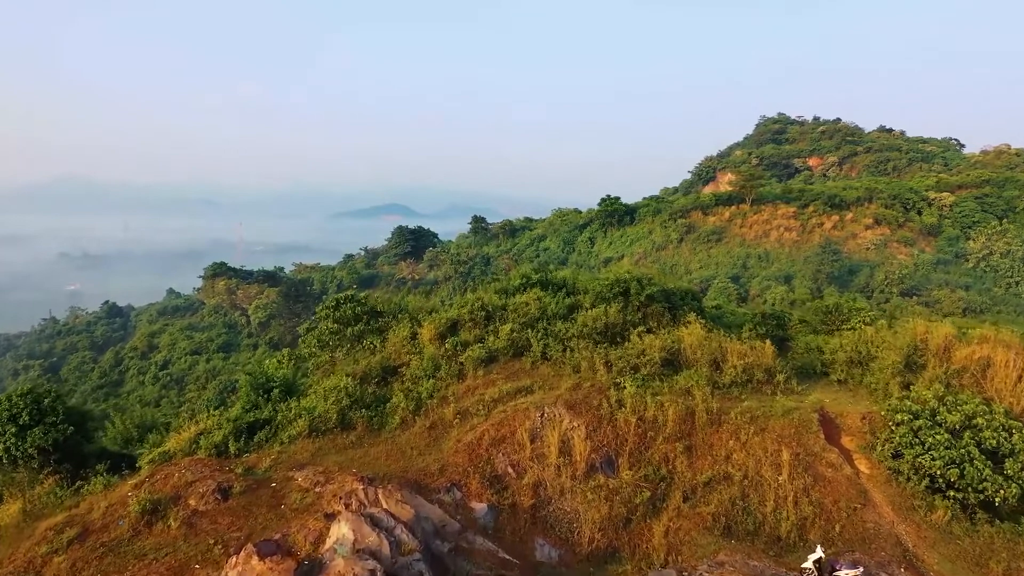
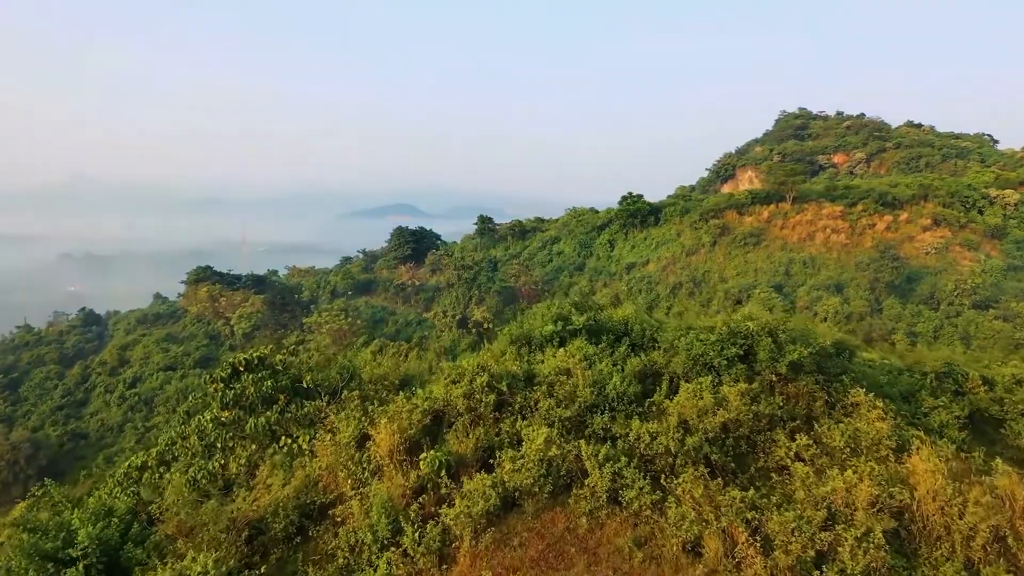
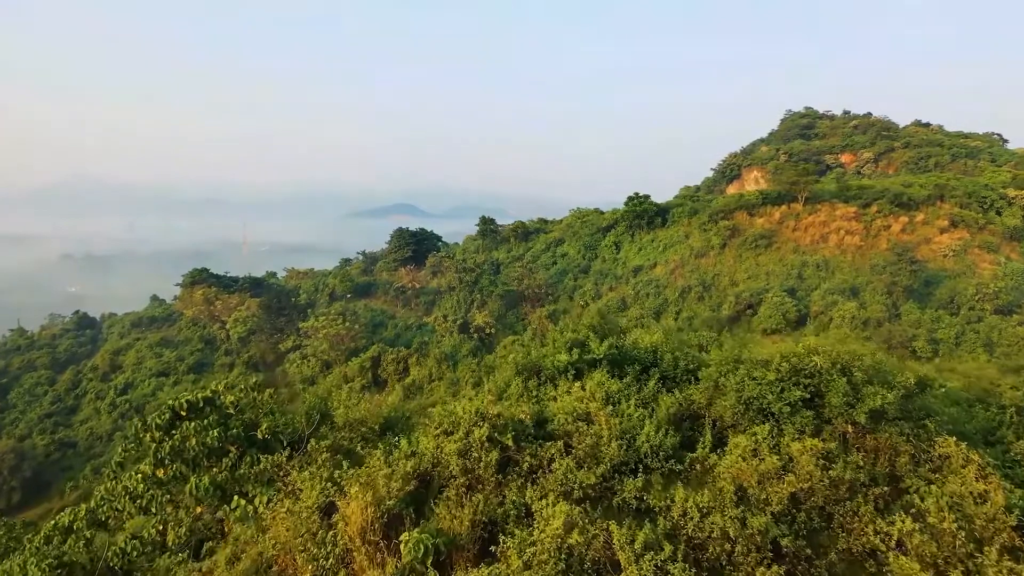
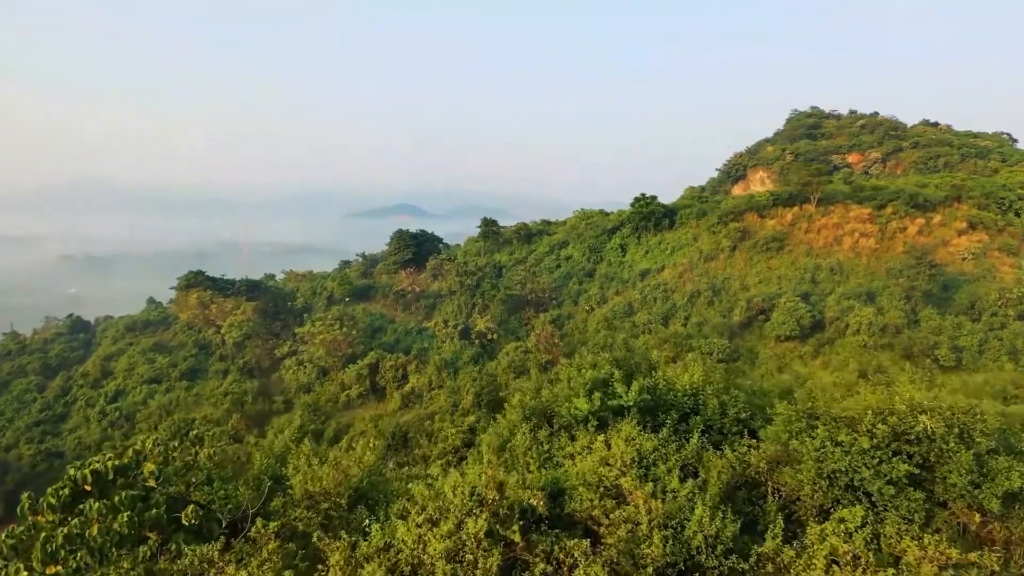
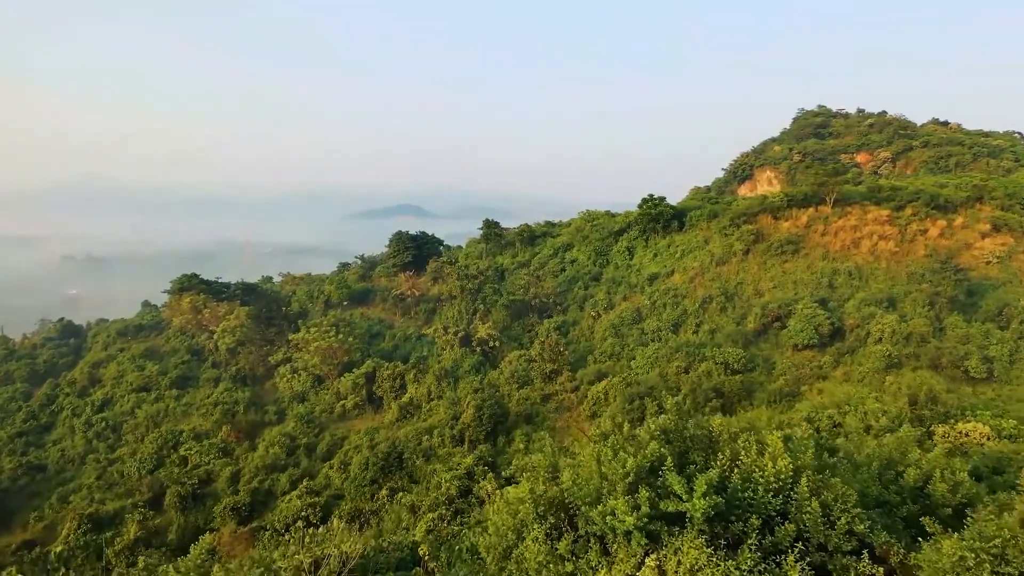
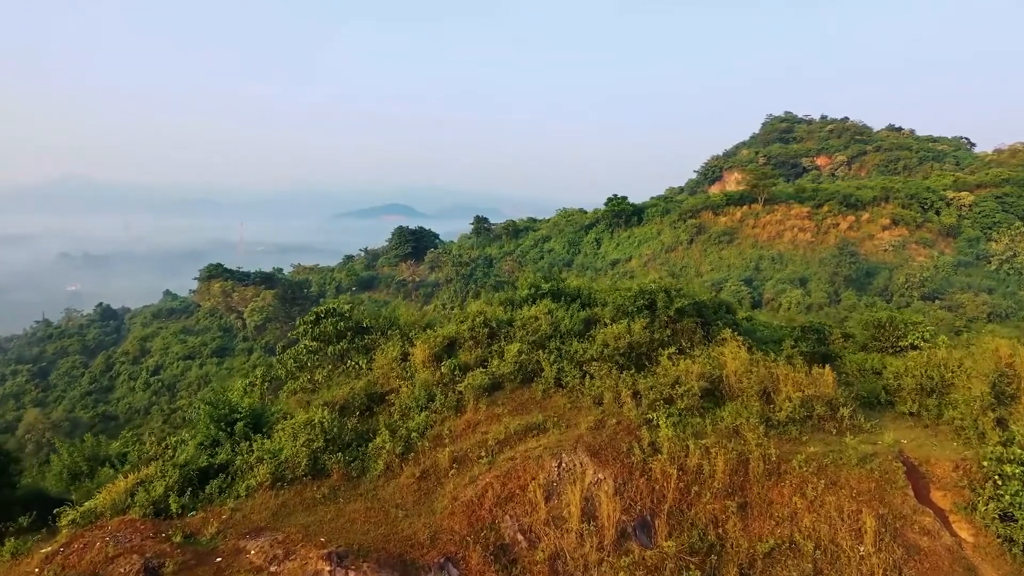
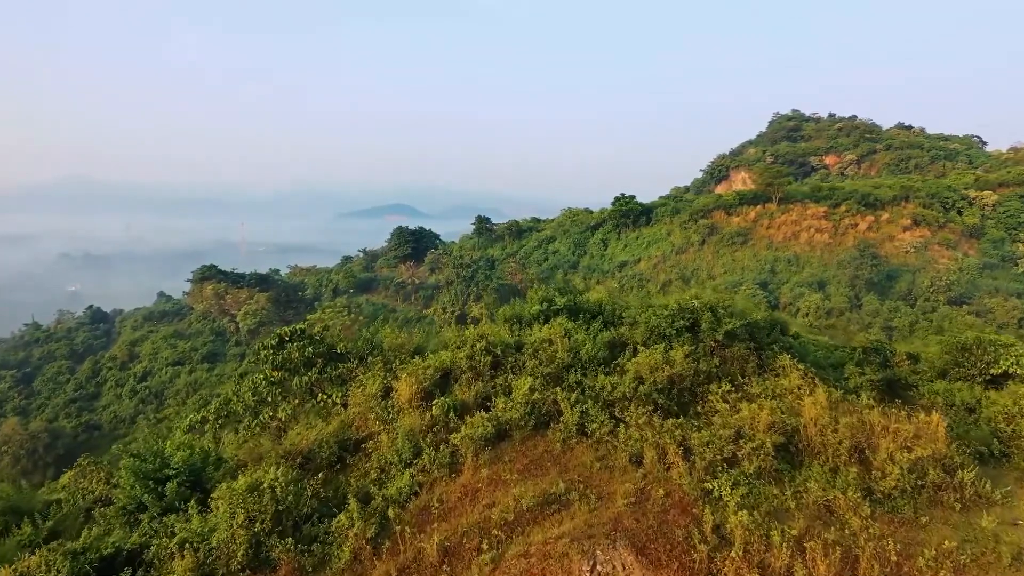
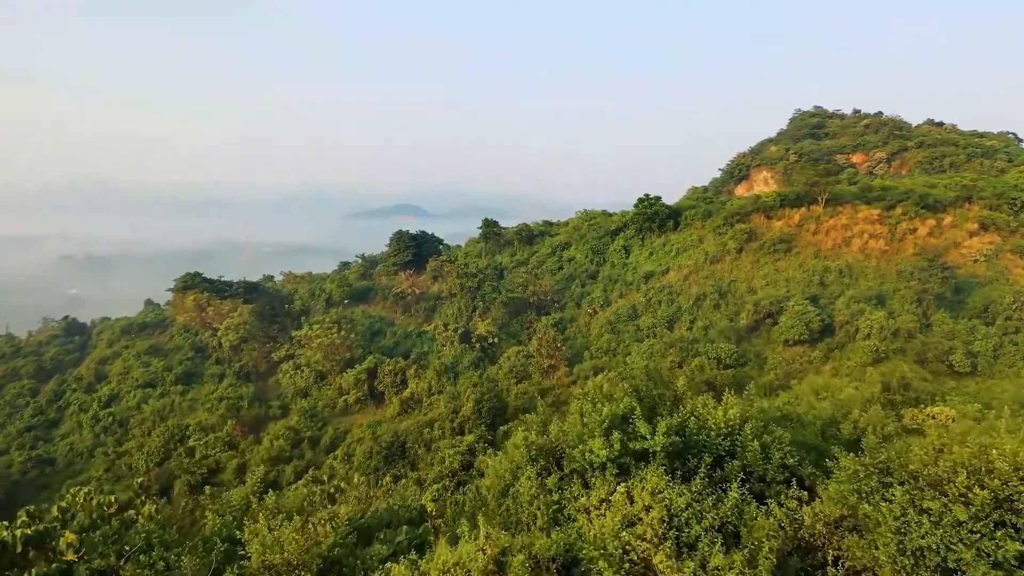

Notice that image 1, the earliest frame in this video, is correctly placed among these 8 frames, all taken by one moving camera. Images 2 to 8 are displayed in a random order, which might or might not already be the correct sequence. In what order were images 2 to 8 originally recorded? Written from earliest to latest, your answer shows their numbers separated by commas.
6, 7, 2, 3, 4, 8, 5
